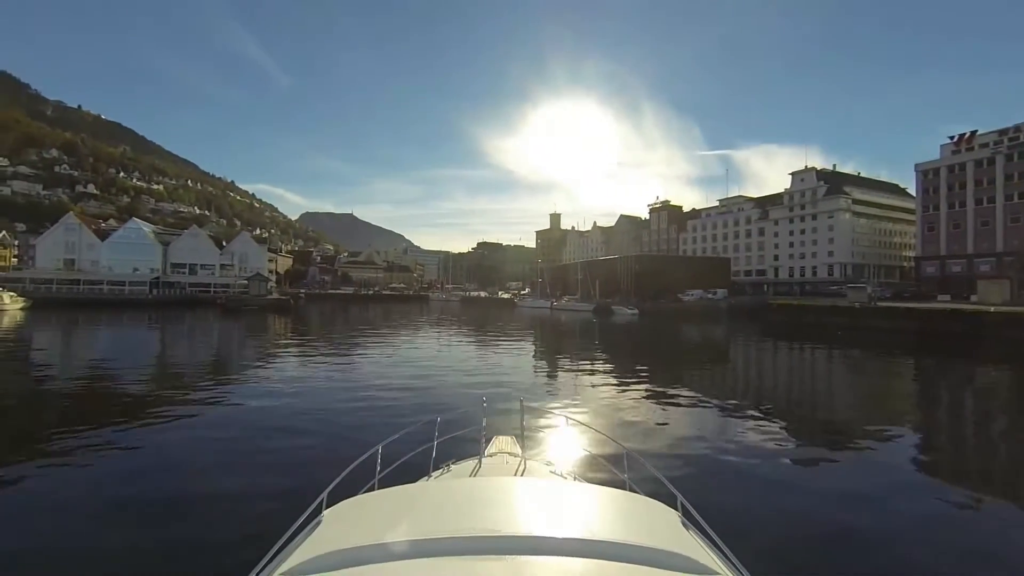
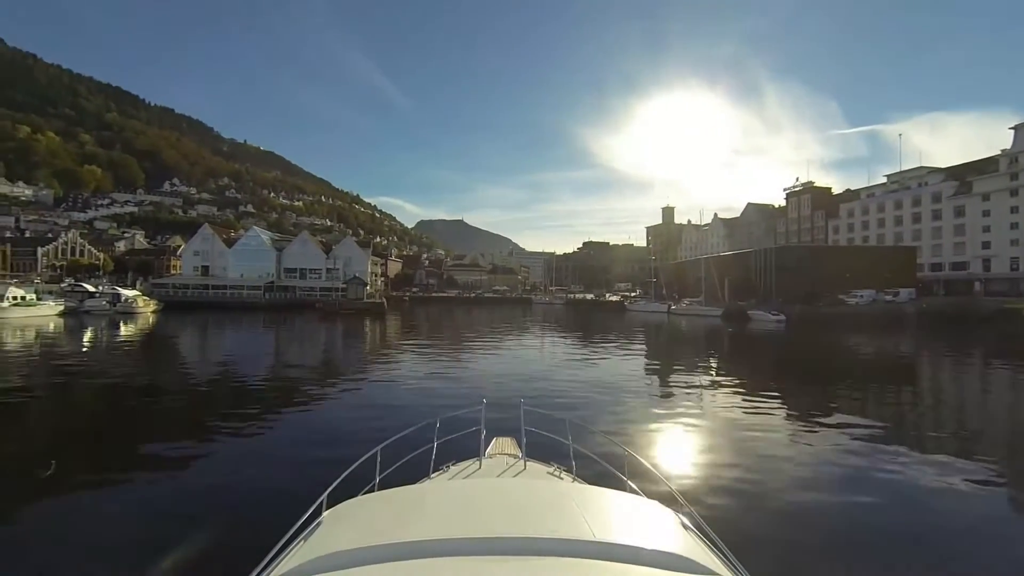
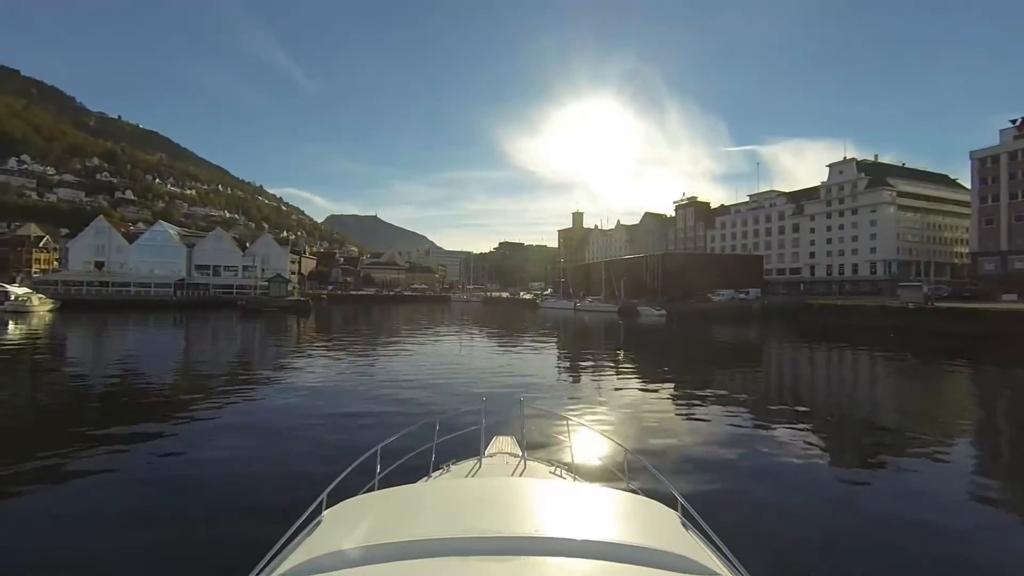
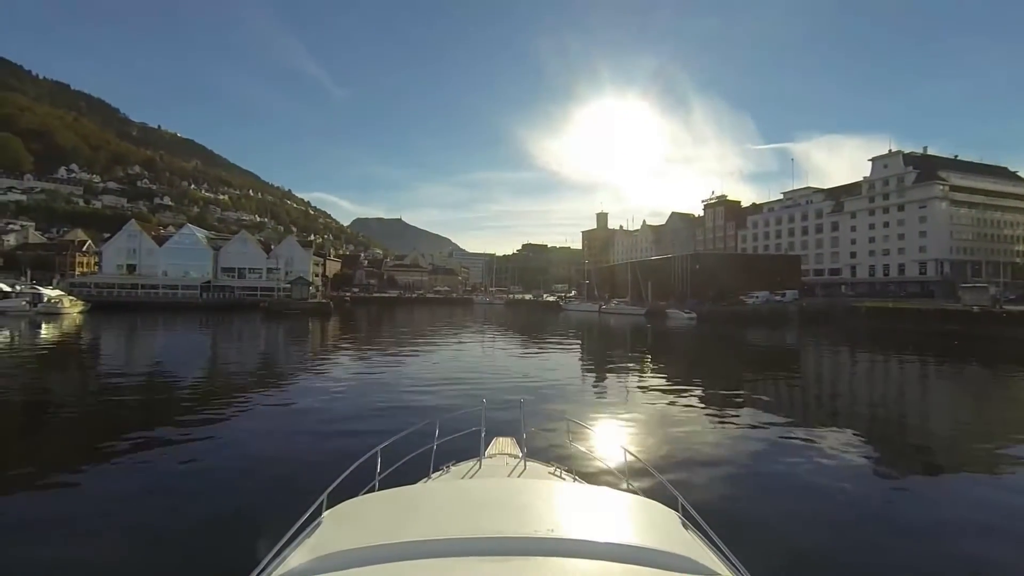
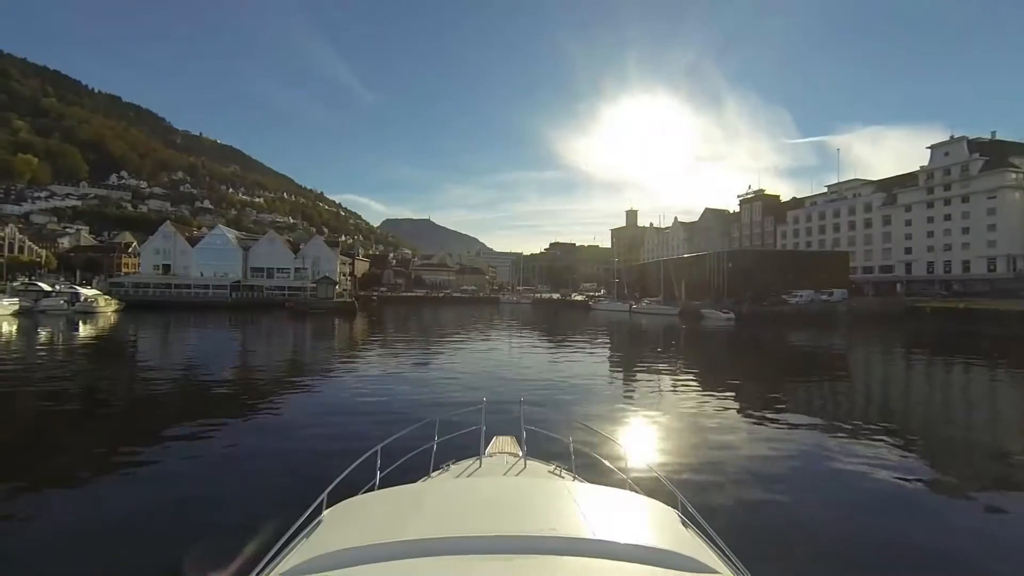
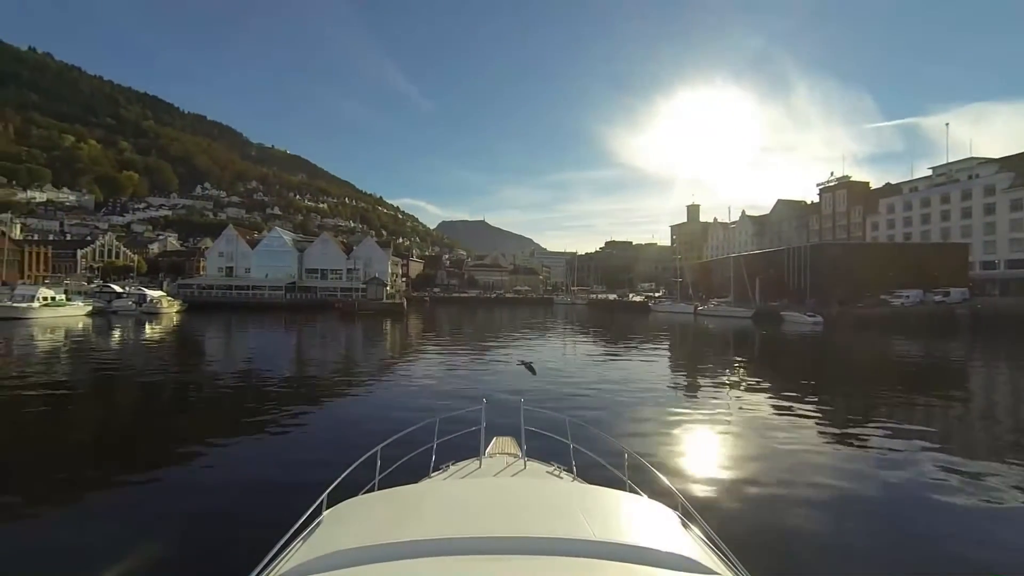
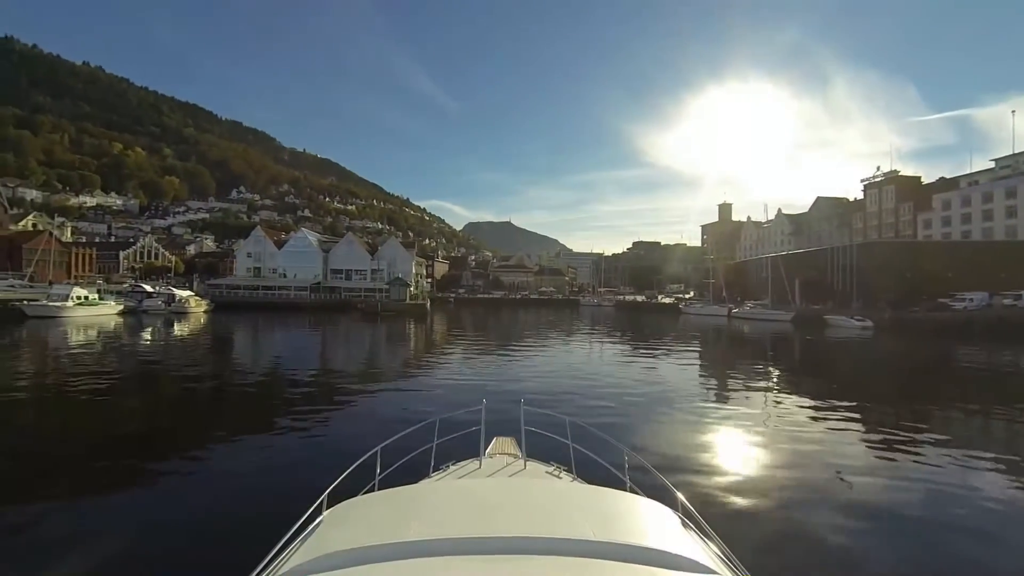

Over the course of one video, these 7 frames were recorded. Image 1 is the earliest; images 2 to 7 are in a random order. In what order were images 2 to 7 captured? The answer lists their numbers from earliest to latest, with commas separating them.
3, 4, 5, 2, 6, 7
